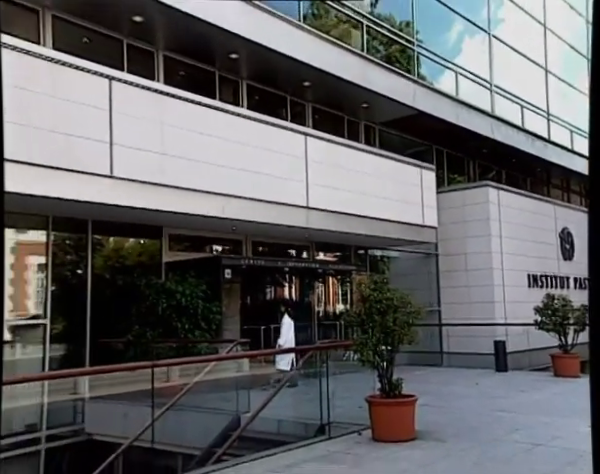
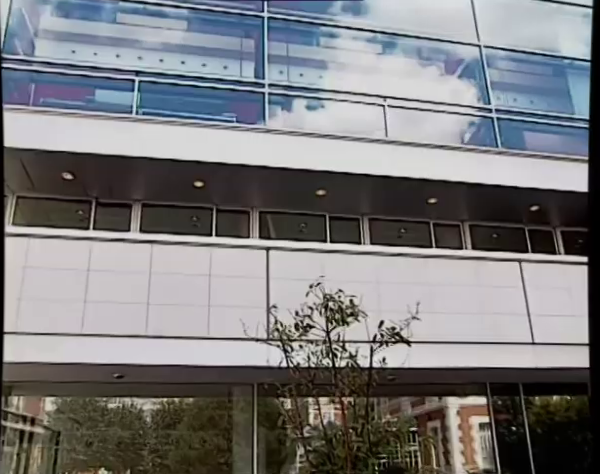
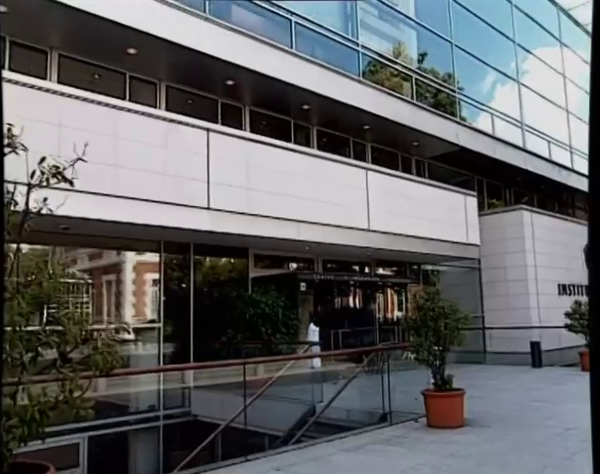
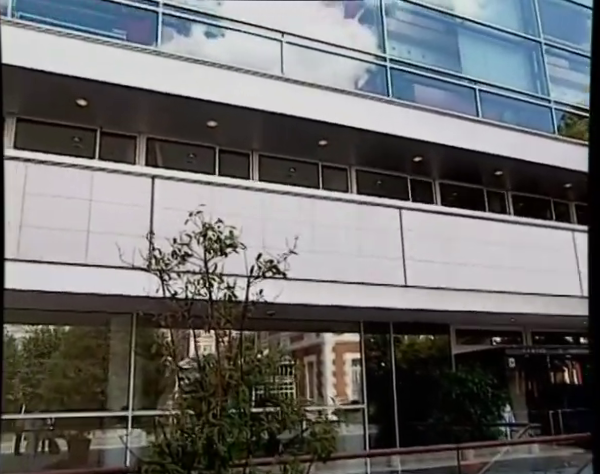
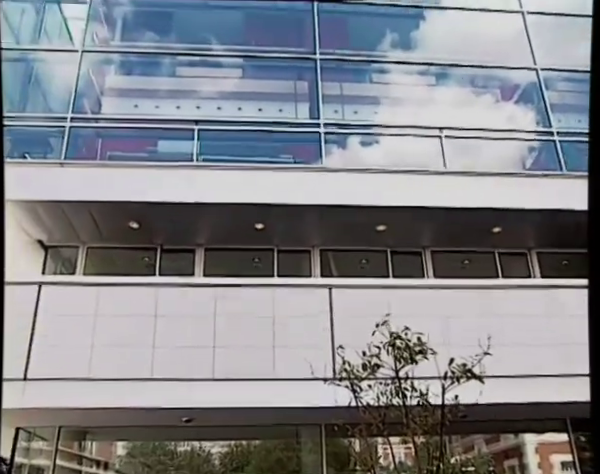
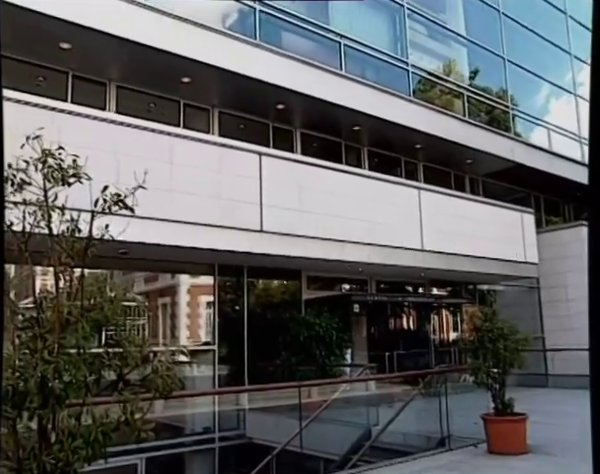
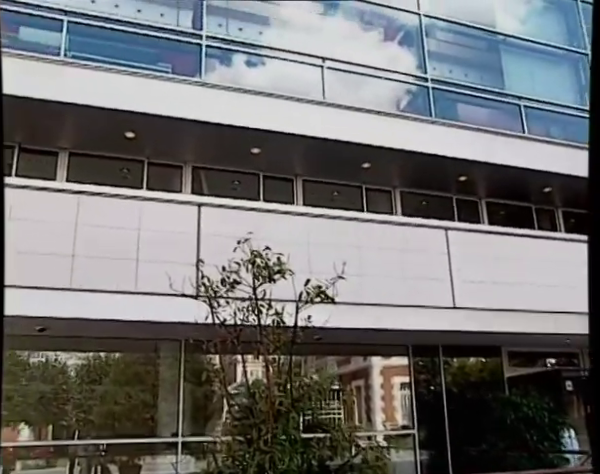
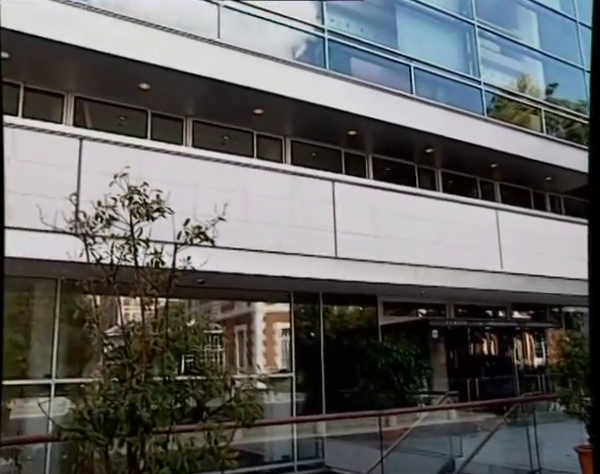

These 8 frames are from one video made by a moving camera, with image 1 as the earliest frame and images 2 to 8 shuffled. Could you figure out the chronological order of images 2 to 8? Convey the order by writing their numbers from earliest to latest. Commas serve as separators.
3, 6, 8, 4, 7, 2, 5
